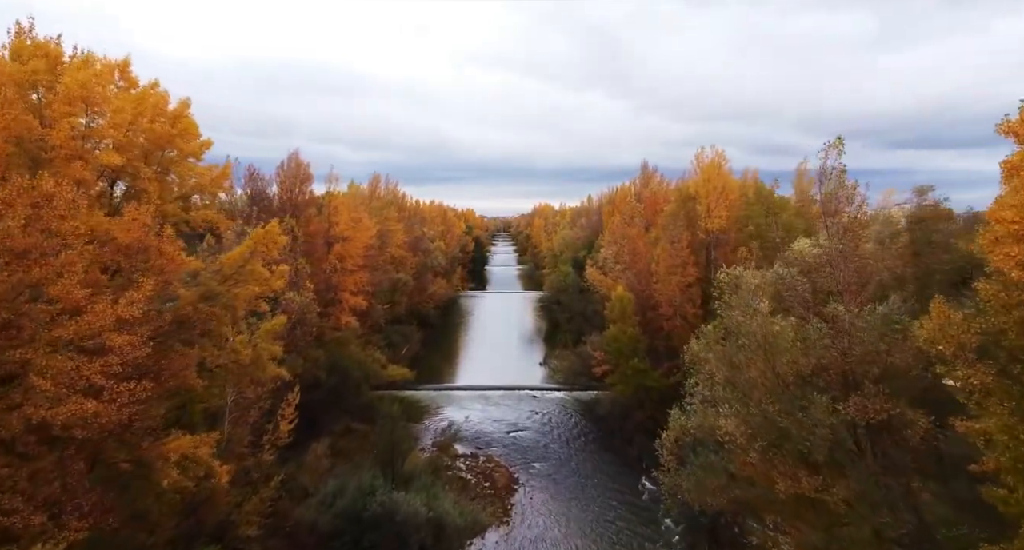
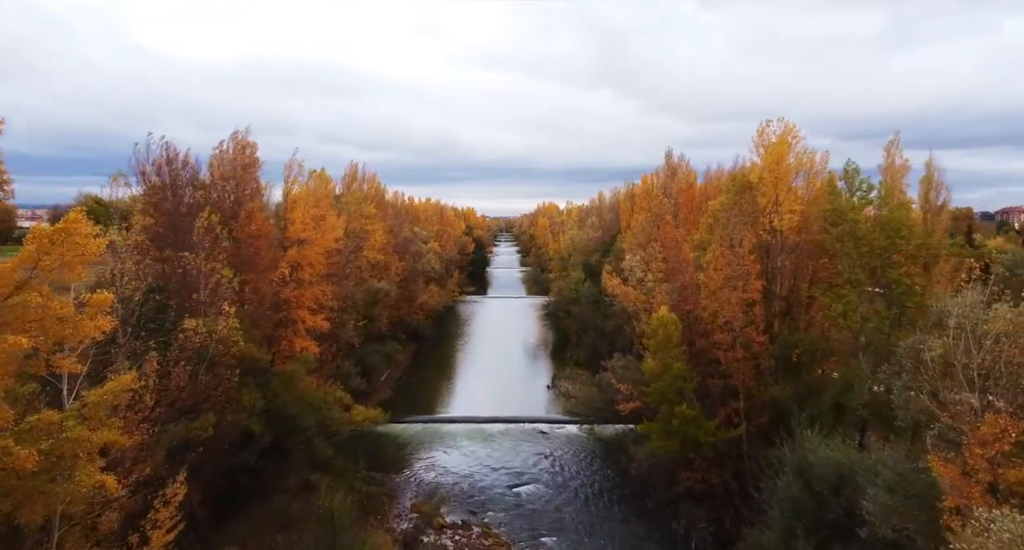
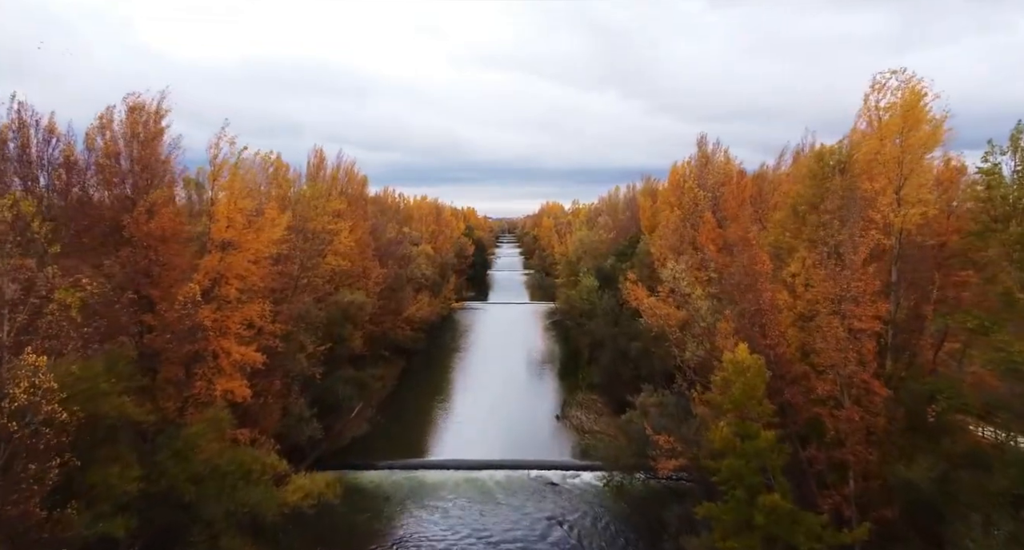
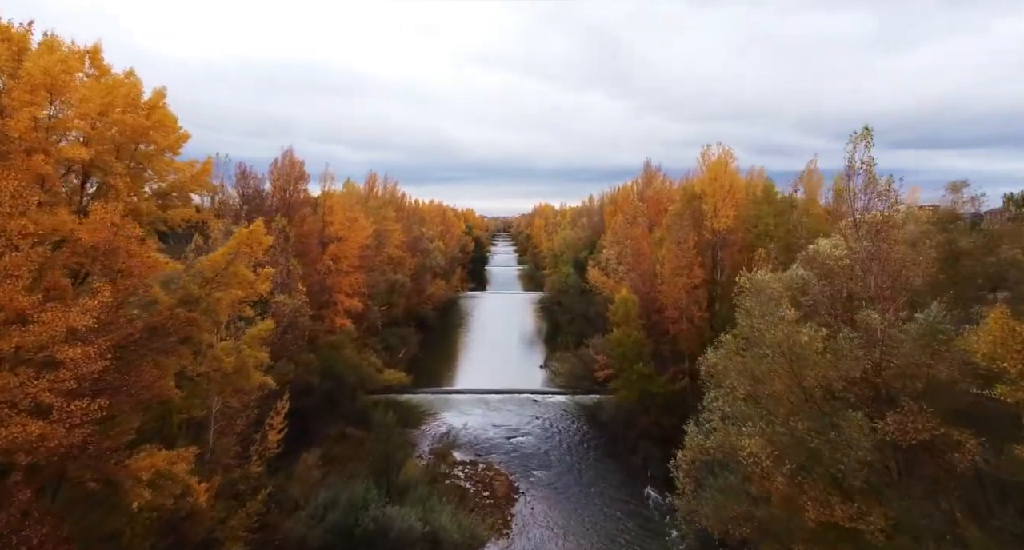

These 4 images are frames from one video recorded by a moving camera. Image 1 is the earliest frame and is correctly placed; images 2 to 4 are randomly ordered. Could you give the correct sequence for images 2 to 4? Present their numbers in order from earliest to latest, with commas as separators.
4, 2, 3
